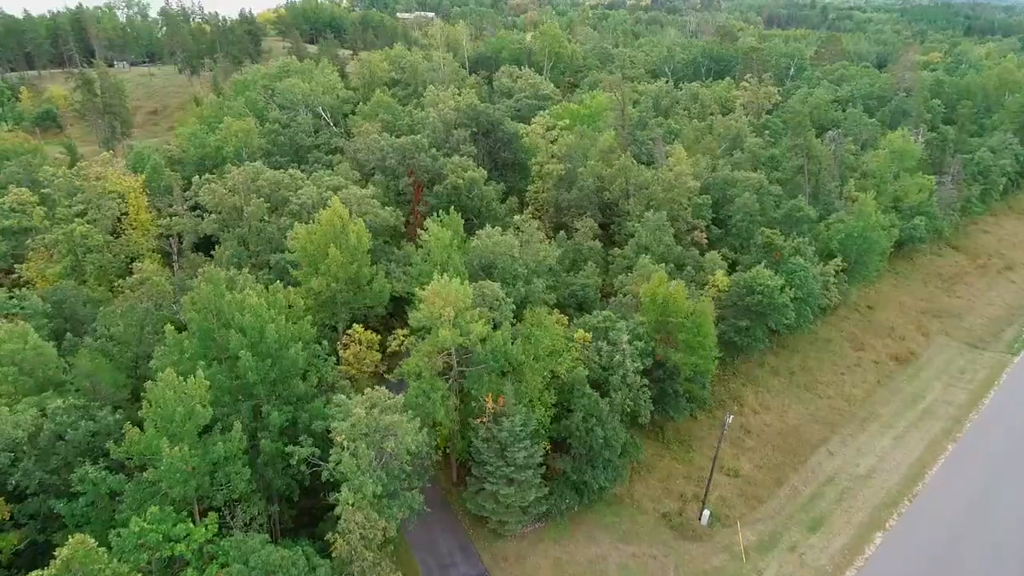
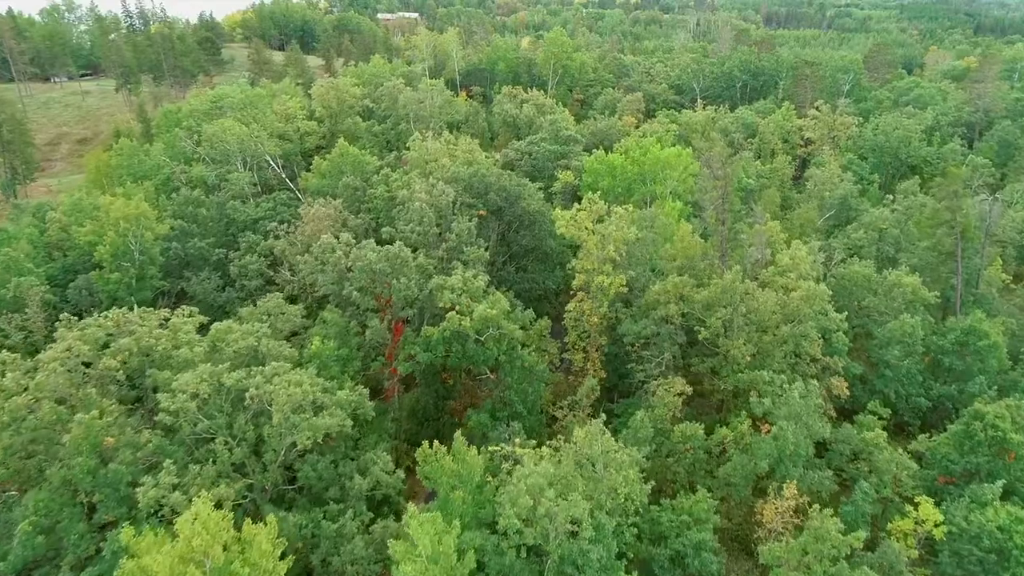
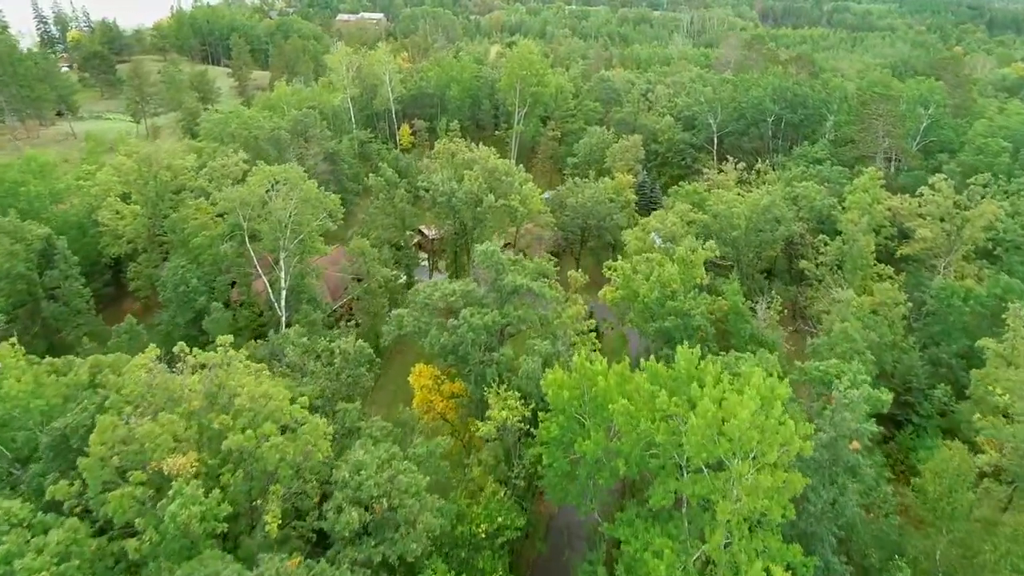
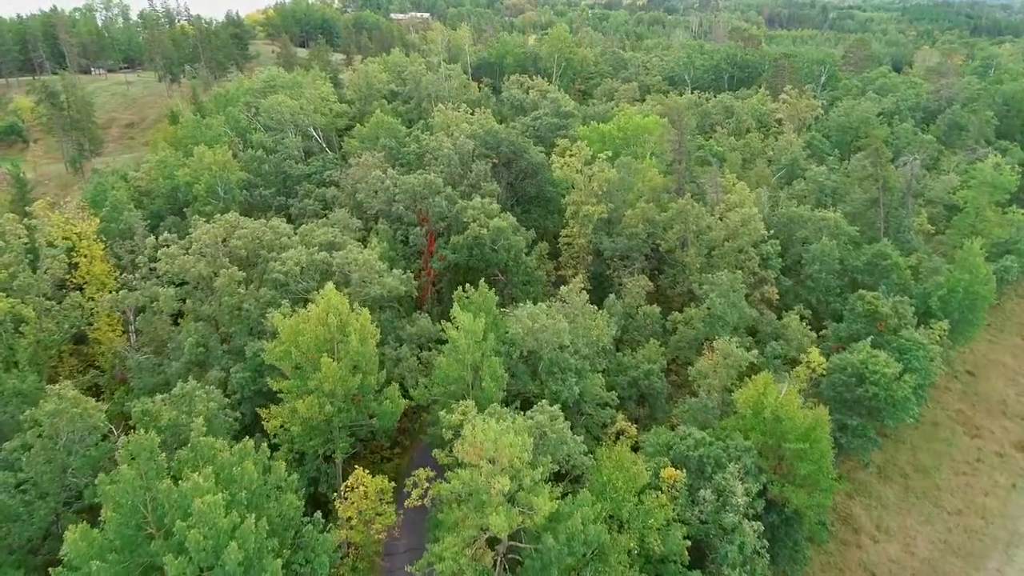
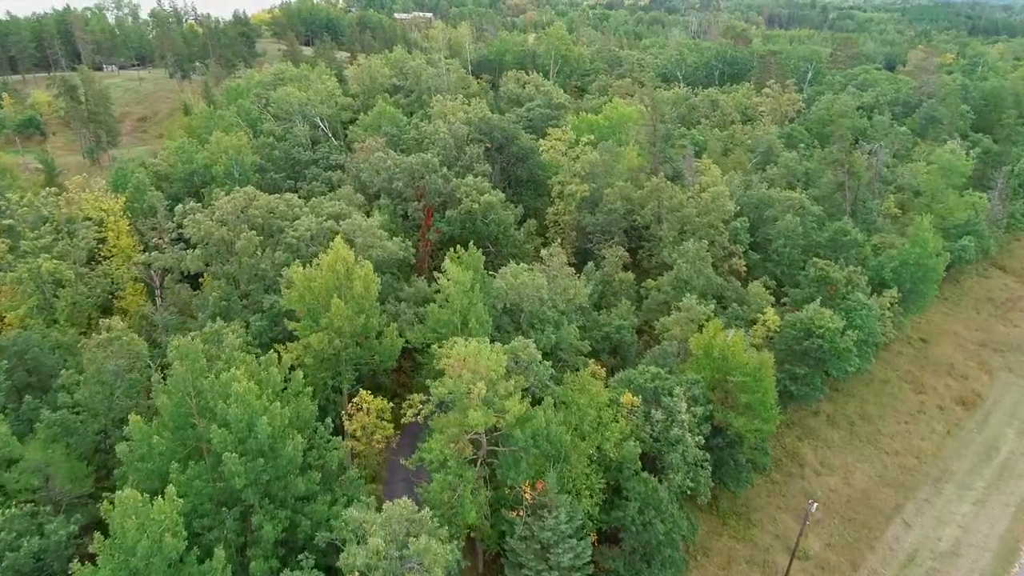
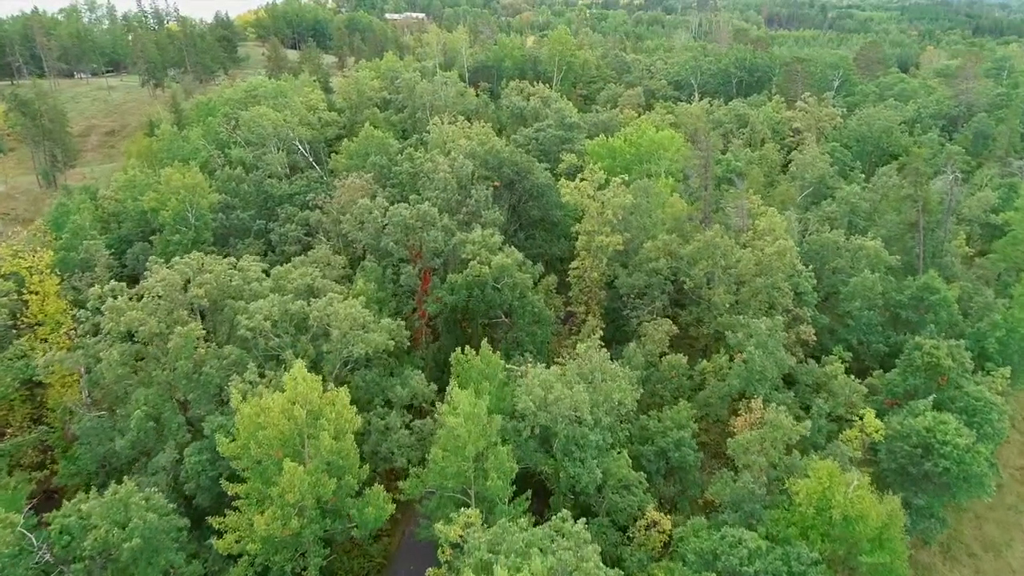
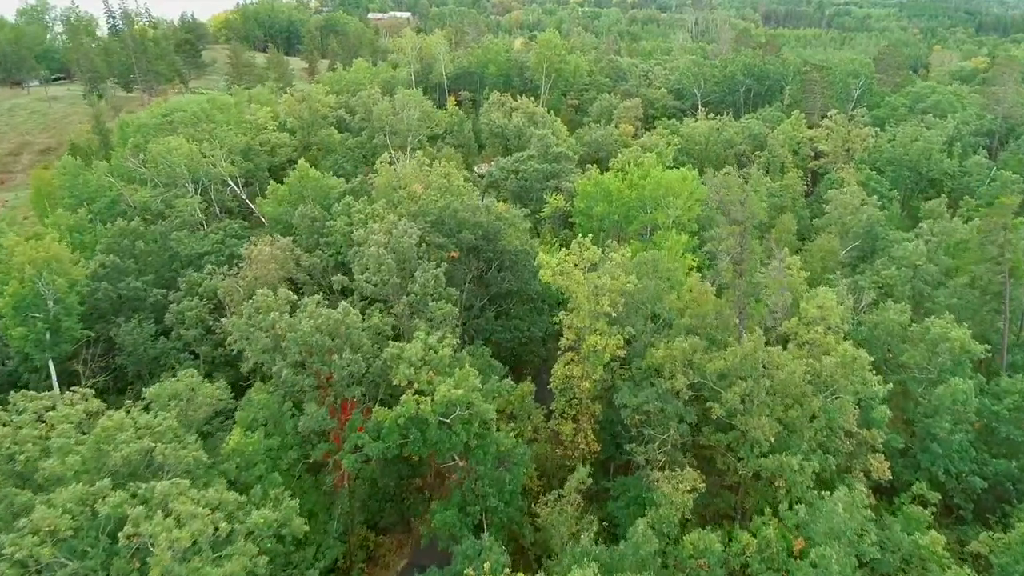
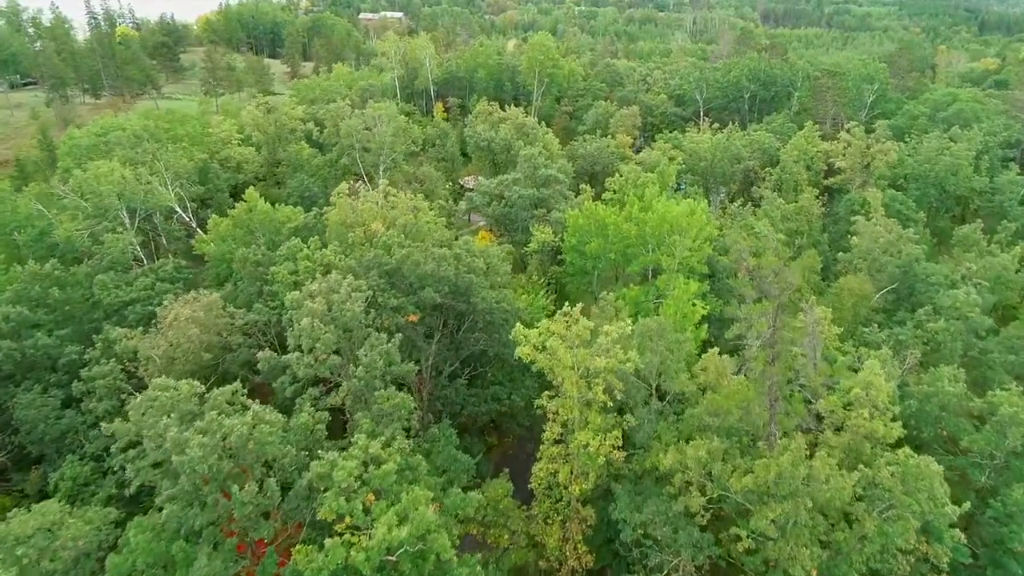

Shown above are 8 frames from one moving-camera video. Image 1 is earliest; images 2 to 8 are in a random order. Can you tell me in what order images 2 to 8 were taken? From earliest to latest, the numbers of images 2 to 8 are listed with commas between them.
5, 4, 6, 2, 7, 8, 3
